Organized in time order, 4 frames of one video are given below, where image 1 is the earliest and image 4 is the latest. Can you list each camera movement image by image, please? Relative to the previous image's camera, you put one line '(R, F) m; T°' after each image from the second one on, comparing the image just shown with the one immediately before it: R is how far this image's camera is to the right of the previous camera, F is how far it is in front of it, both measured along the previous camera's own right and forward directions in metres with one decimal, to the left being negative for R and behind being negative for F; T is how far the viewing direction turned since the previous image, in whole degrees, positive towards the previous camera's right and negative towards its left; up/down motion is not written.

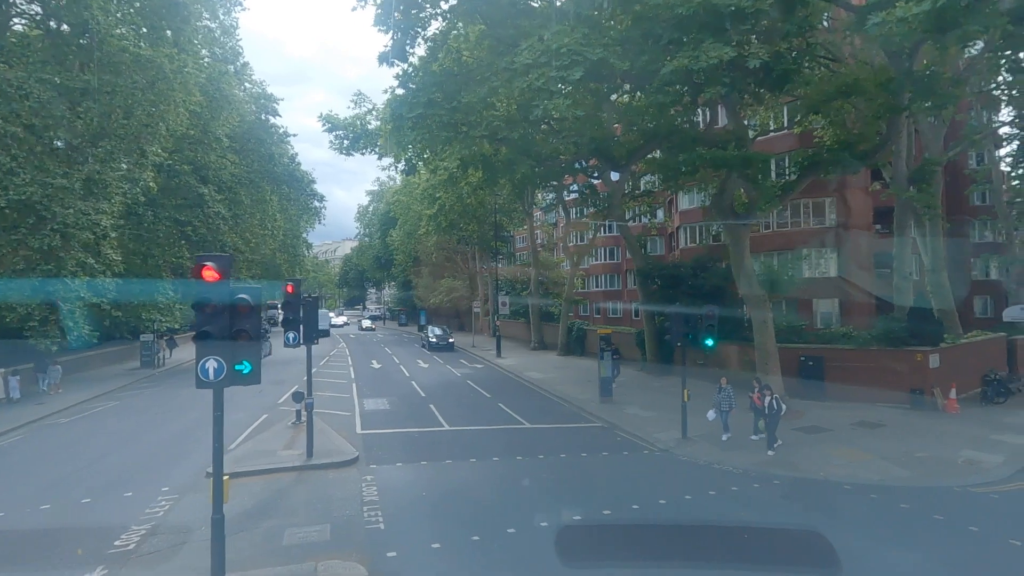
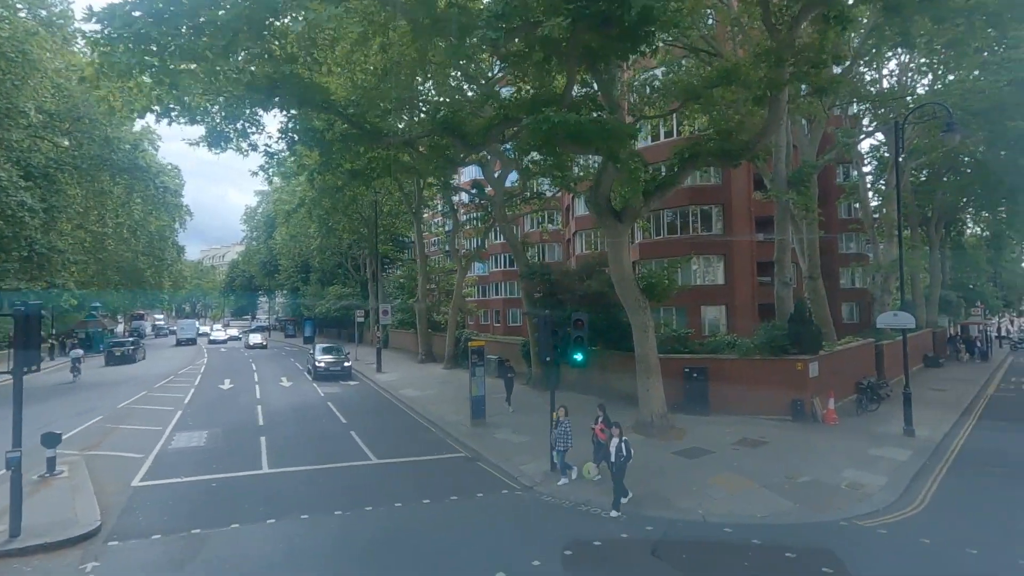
(+1.9, +2.8) m; +9°
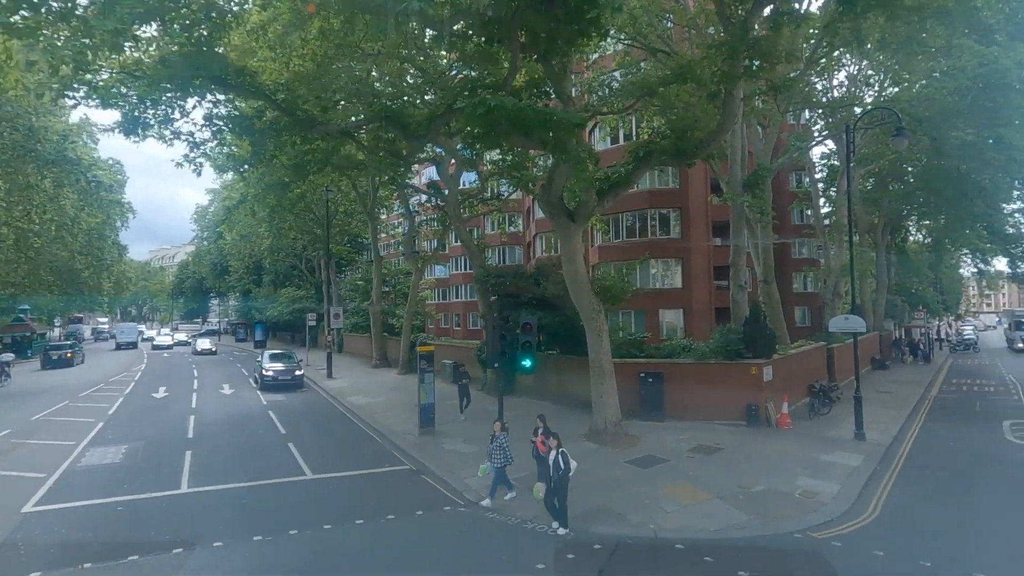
(+0.5, +0.8) m; +4°
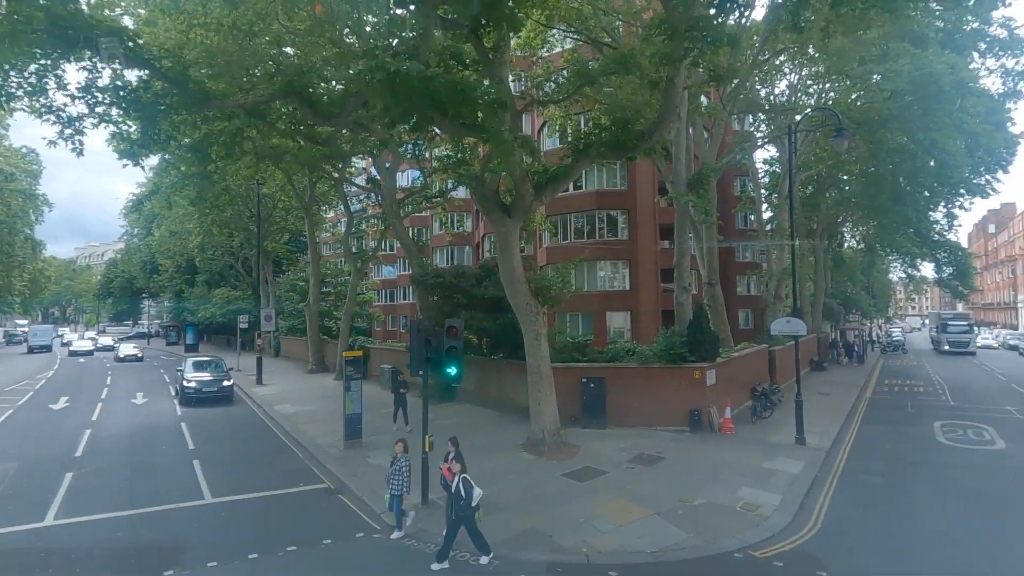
(+0.6, +1.1) m; +5°
